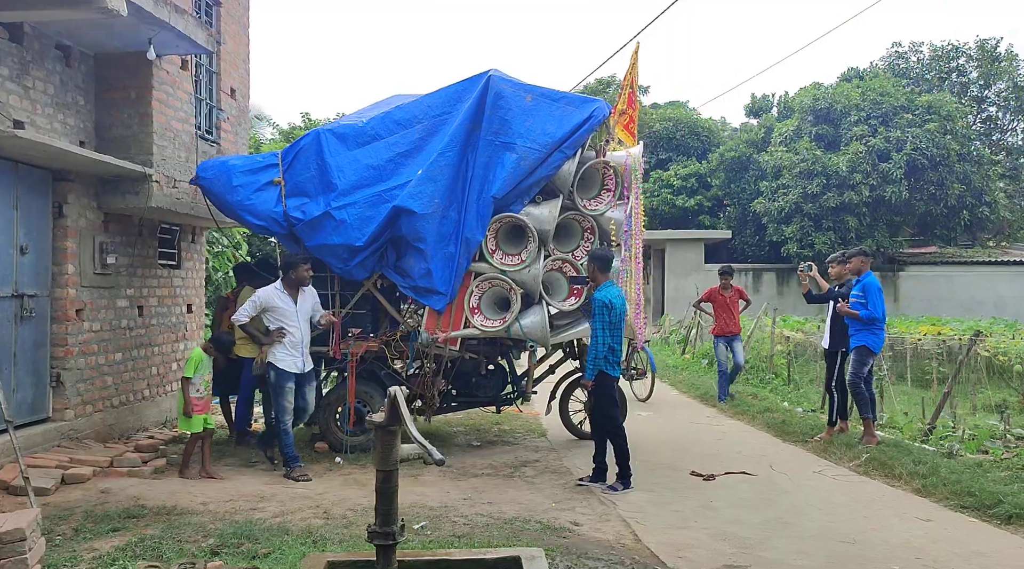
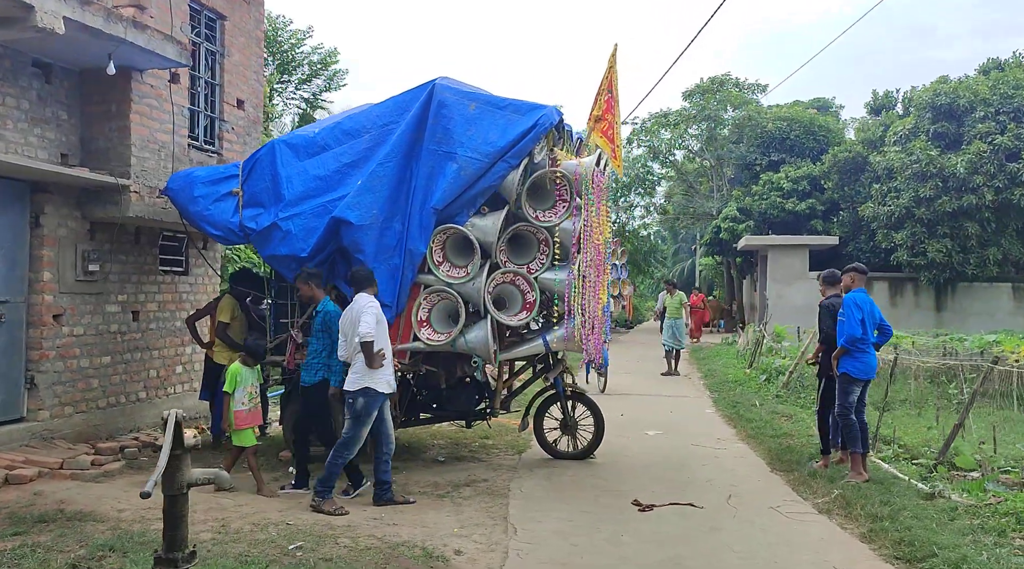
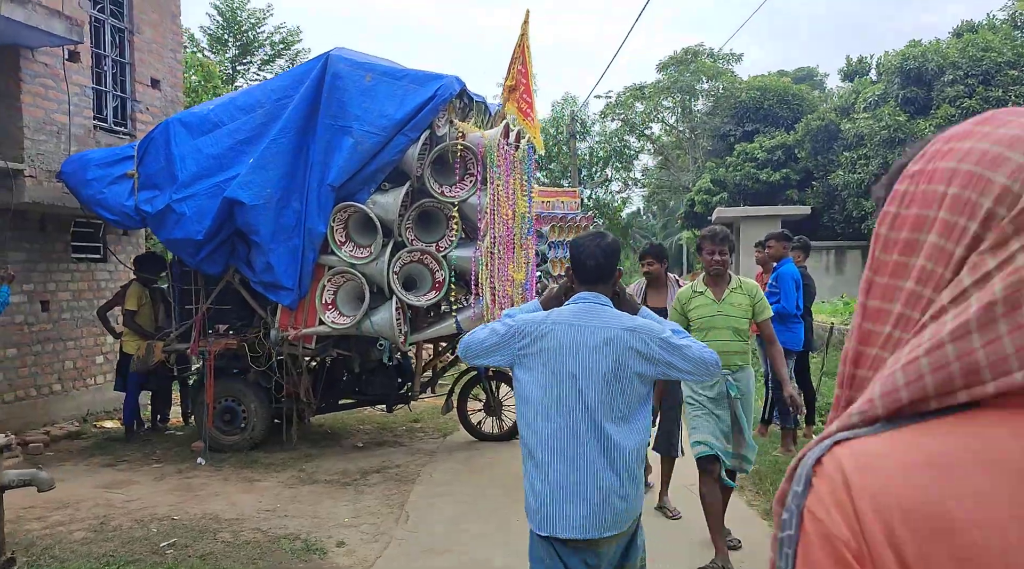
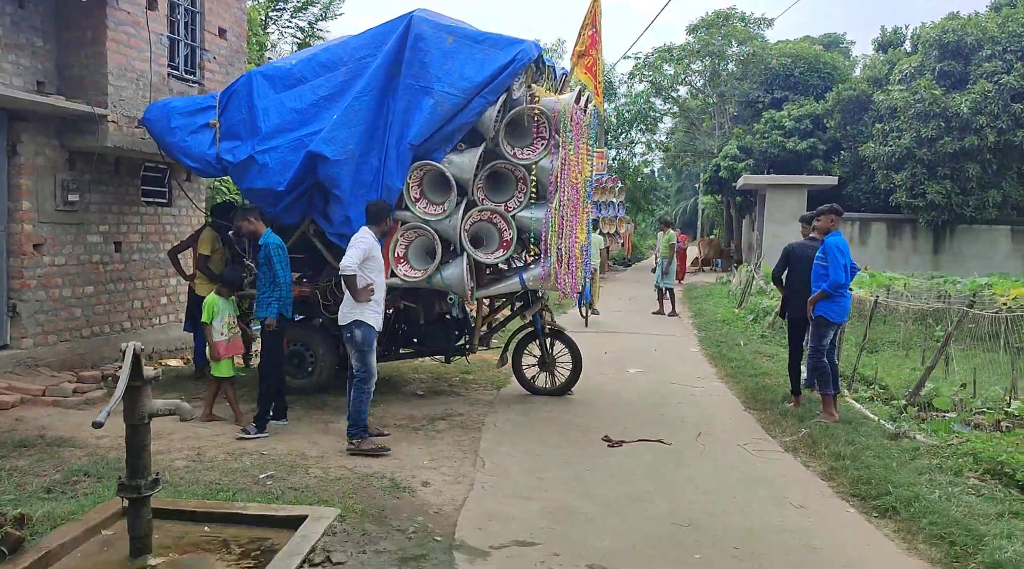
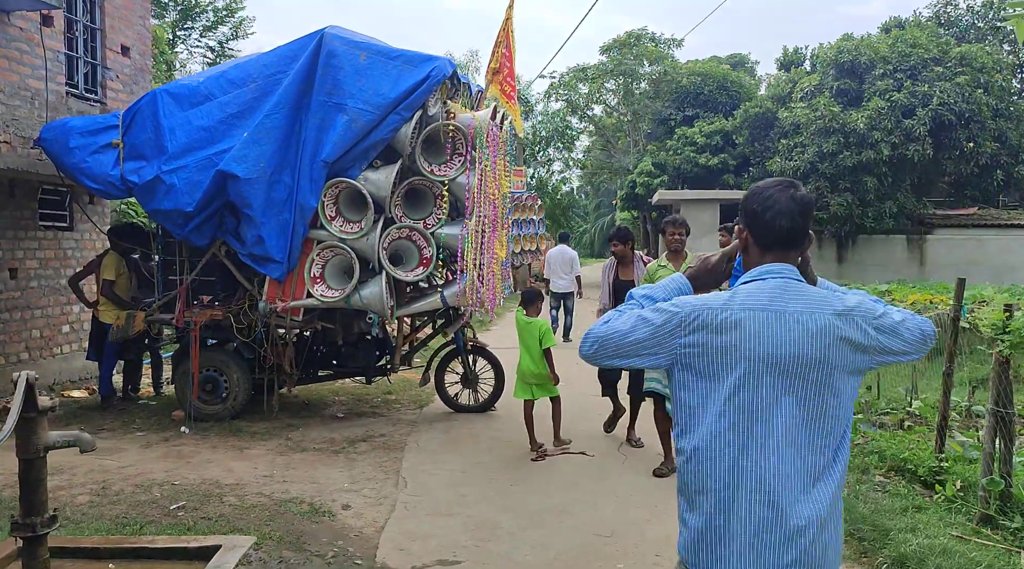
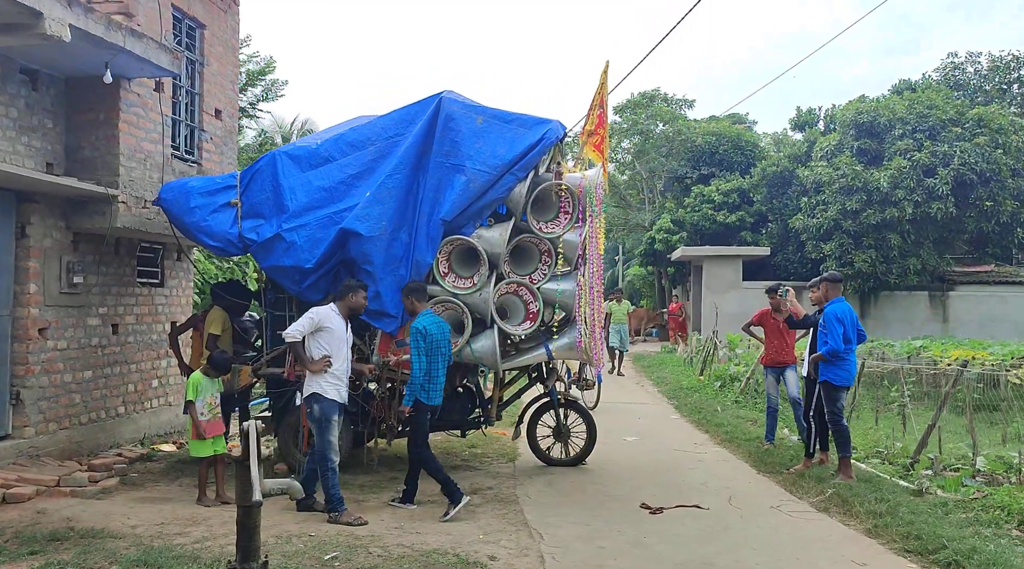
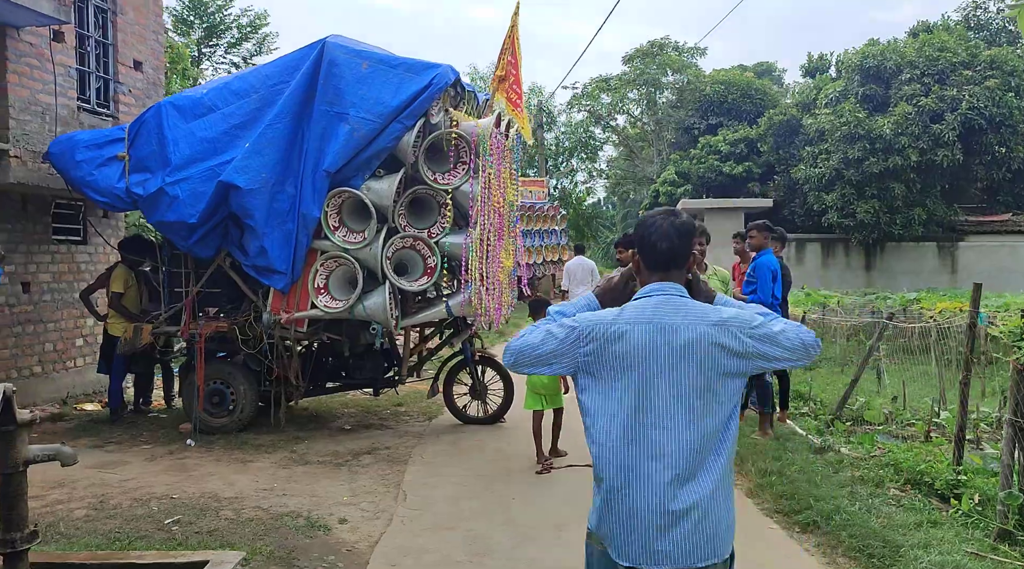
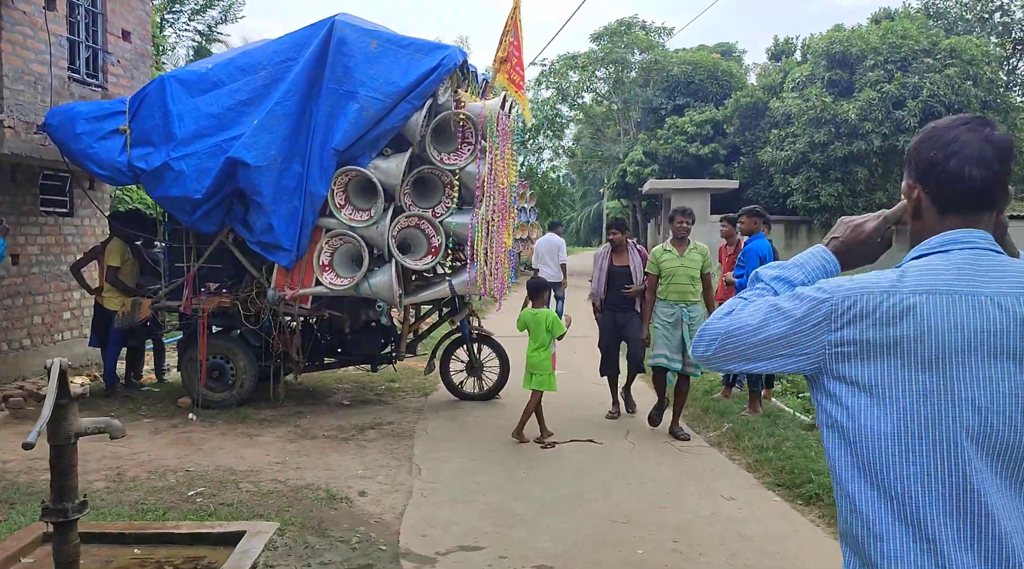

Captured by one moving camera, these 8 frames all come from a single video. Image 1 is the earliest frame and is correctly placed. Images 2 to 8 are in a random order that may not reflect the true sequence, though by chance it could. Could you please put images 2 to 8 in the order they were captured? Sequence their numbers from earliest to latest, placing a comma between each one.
6, 2, 4, 8, 5, 7, 3
